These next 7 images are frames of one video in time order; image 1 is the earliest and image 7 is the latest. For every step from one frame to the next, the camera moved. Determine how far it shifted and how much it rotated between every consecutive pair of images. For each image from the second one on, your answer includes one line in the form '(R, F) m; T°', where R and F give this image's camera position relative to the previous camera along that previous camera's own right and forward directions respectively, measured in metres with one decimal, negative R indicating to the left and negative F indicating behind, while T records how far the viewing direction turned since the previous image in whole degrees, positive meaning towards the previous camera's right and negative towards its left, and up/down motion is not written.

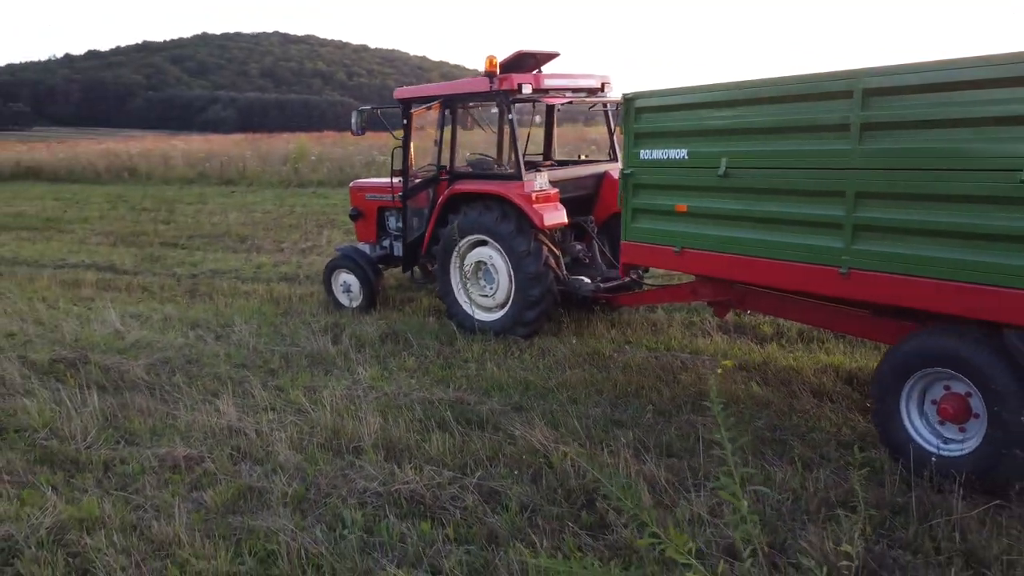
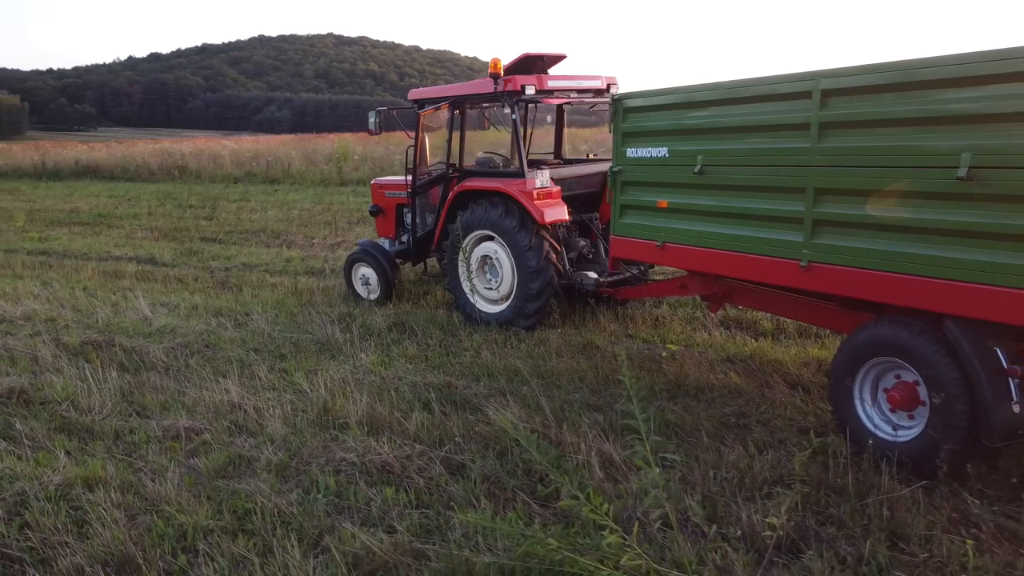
(+0.4, -0.2) m; -3°
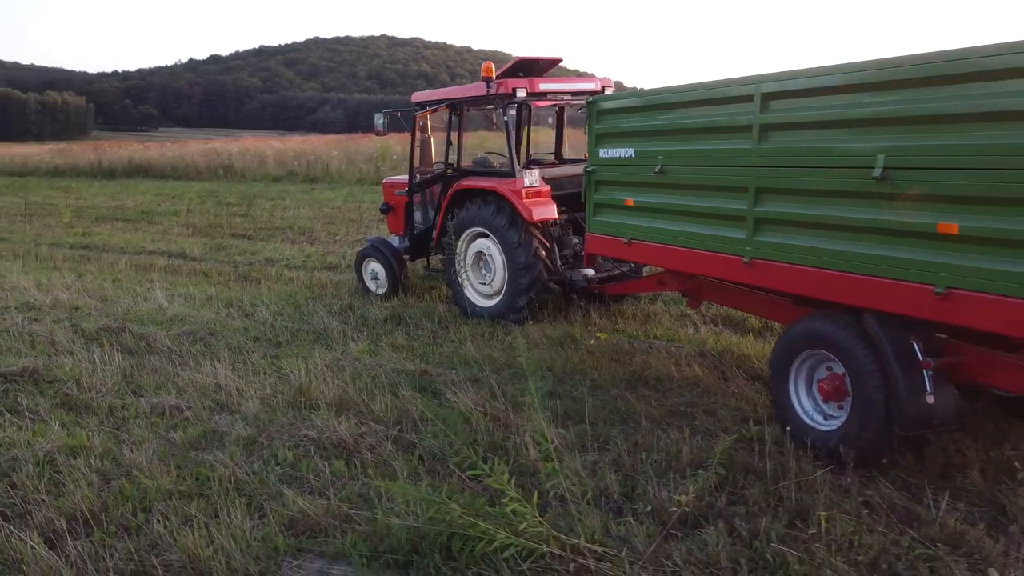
(+0.5, -0.2) m; -4°
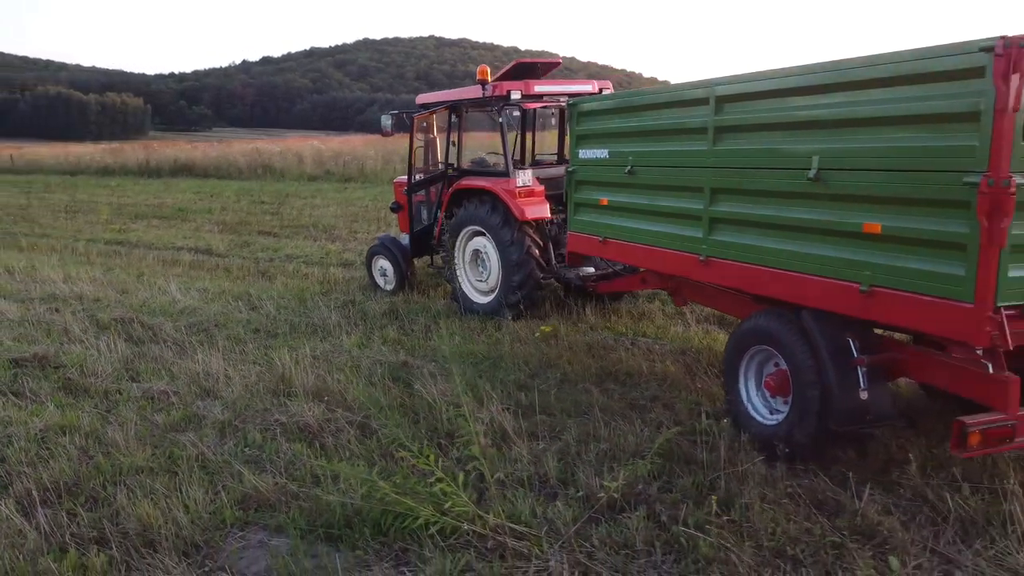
(+0.4, -0.2) m; -3°
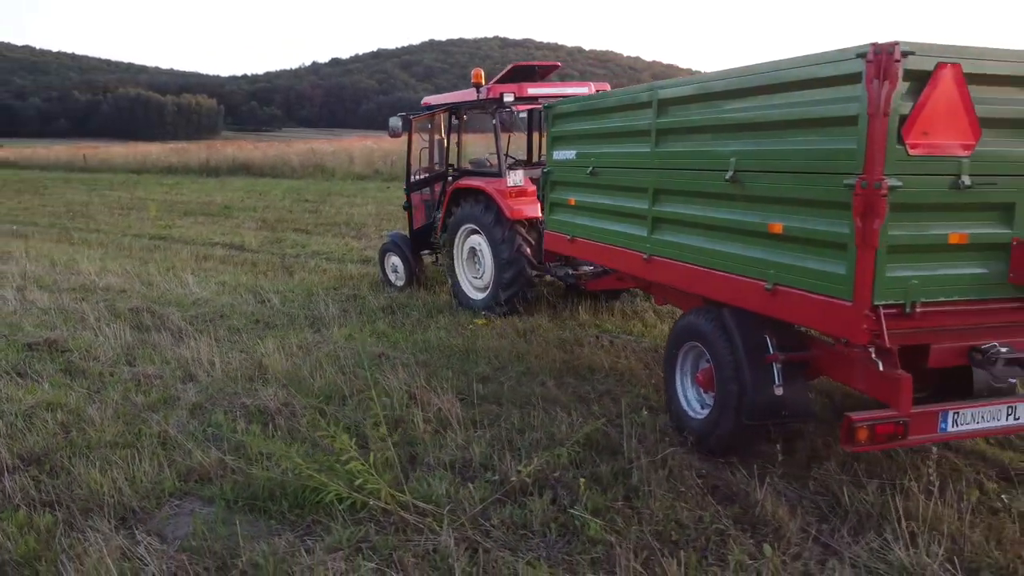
(+0.6, -0.2) m; -4°
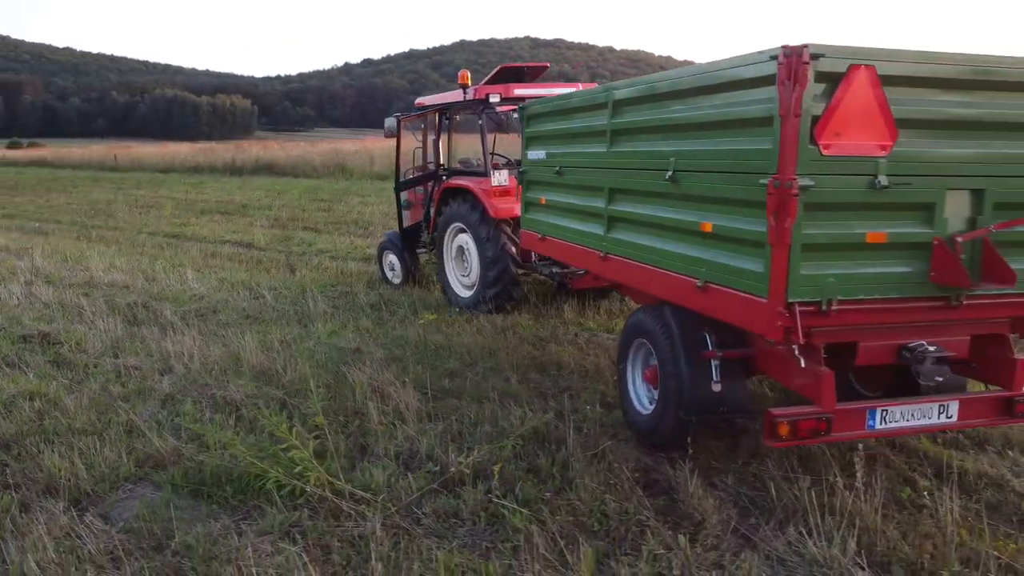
(+0.4, -0.1) m; -2°
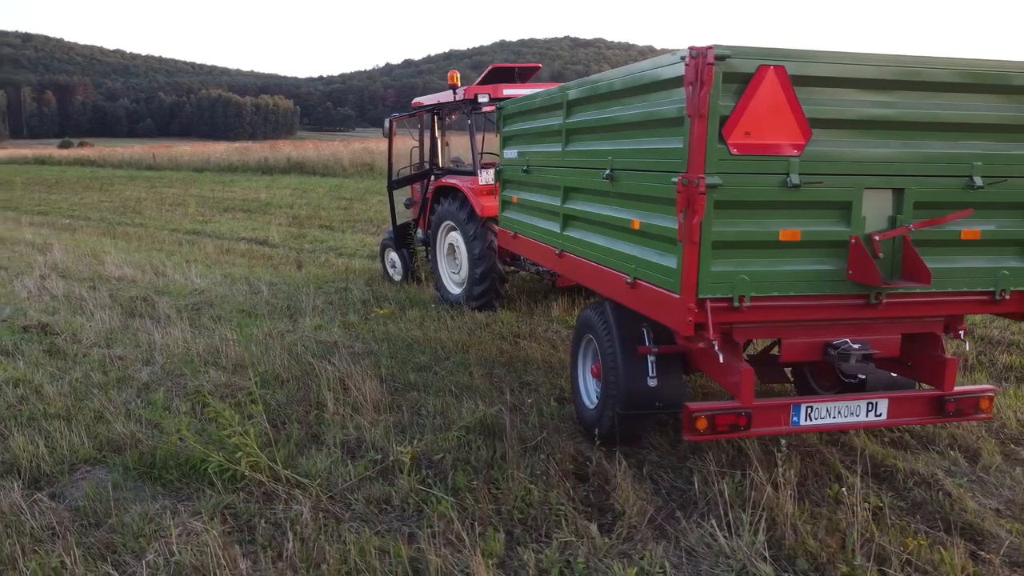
(+0.4, -0.1) m; -3°
